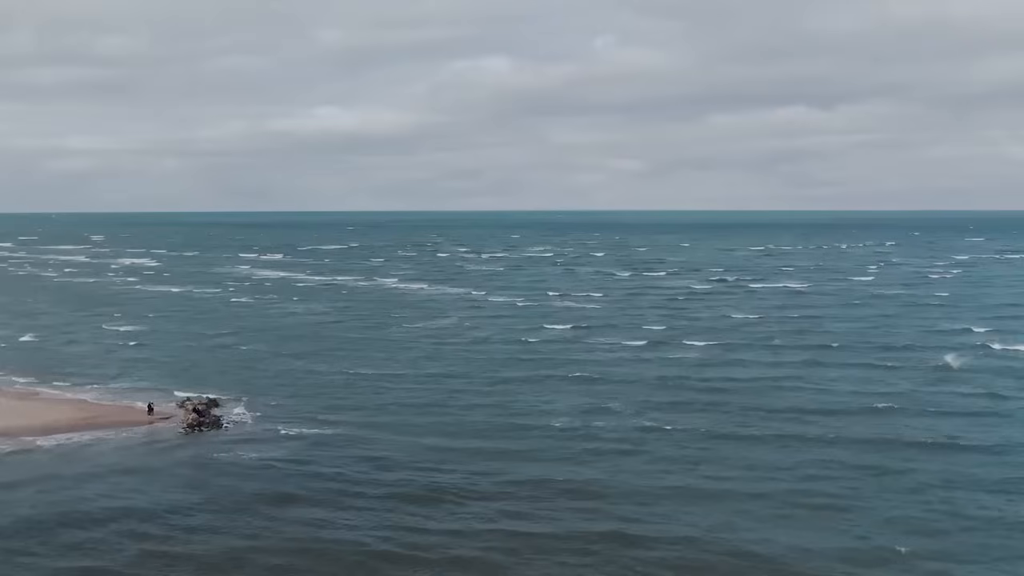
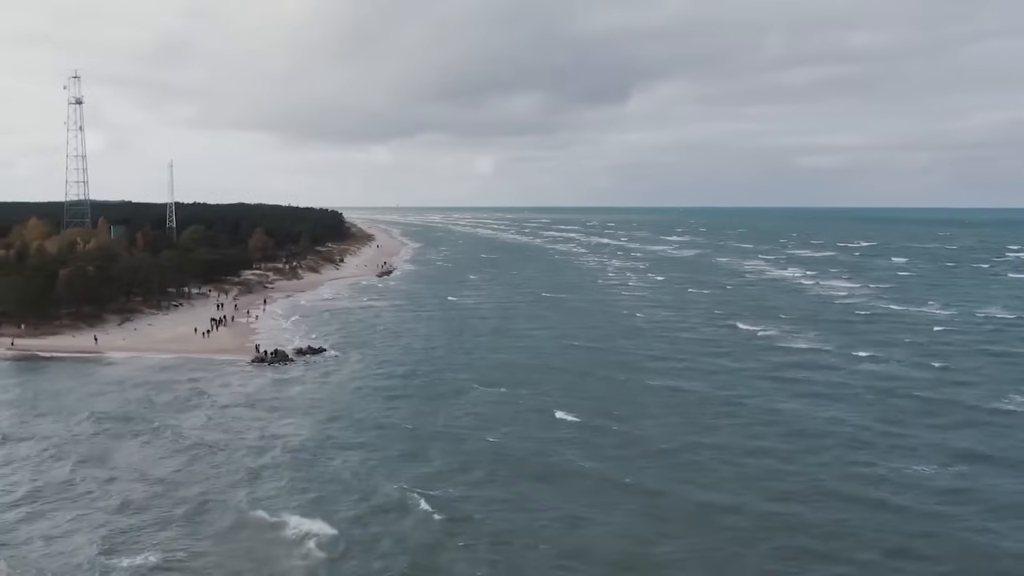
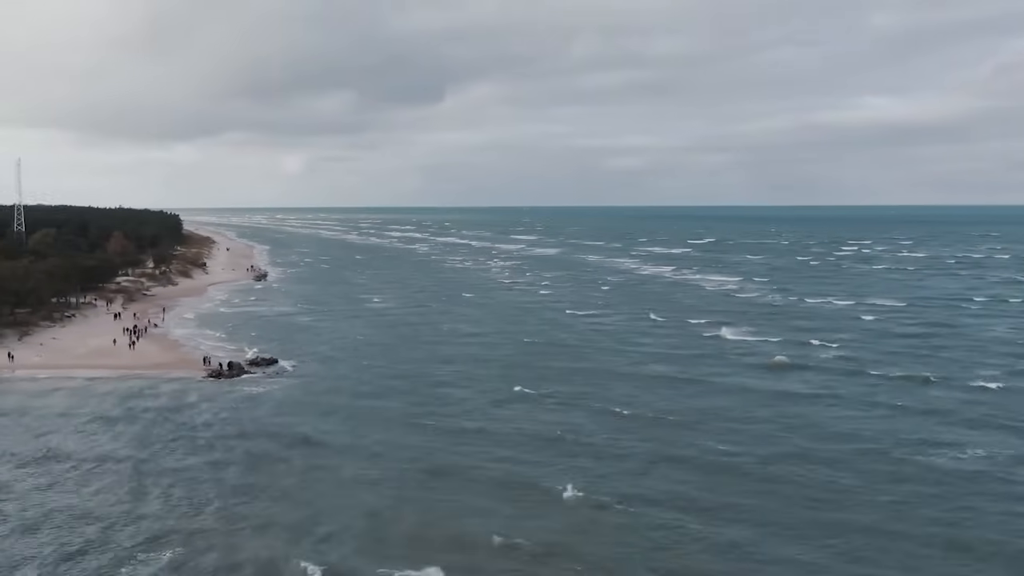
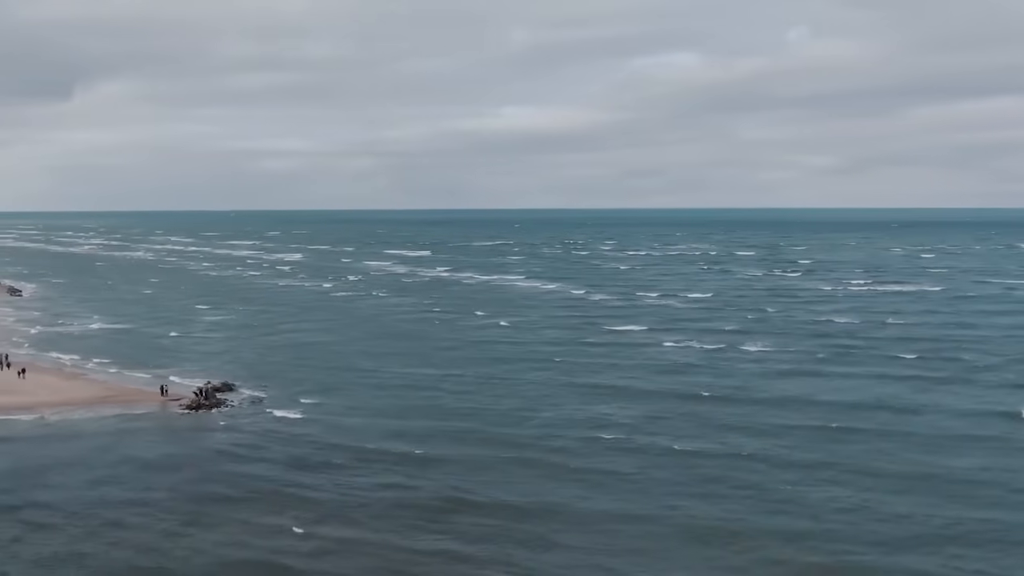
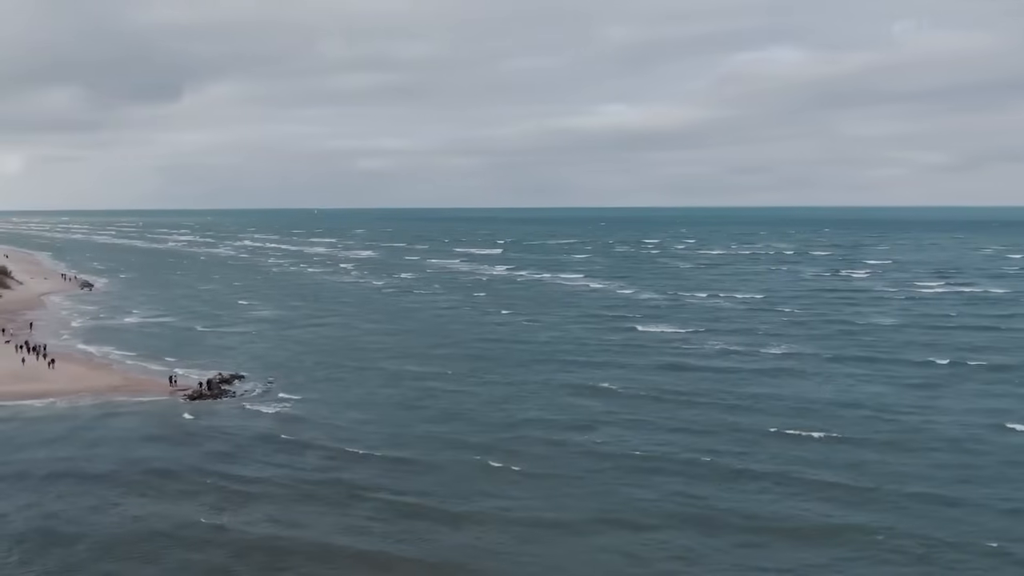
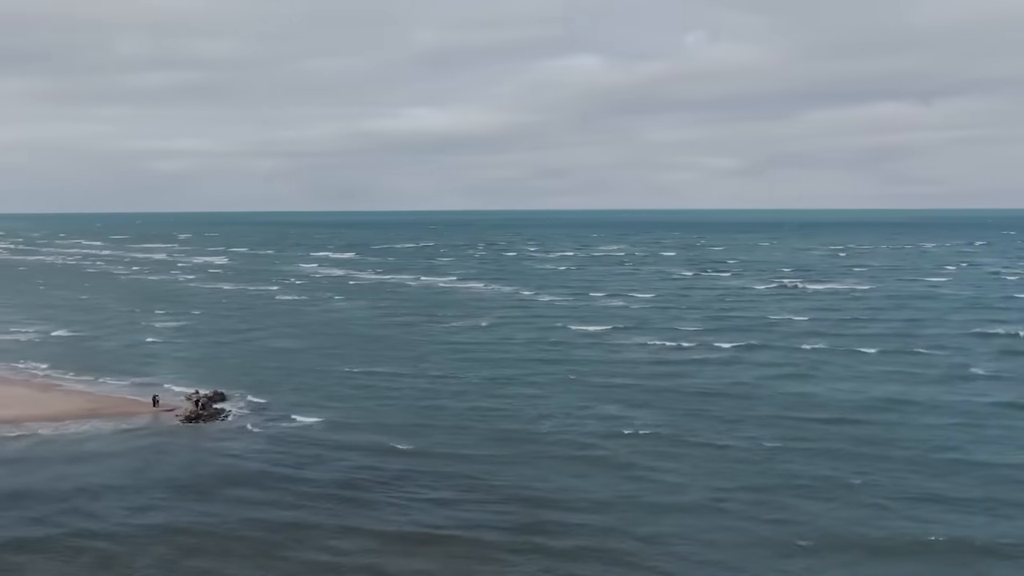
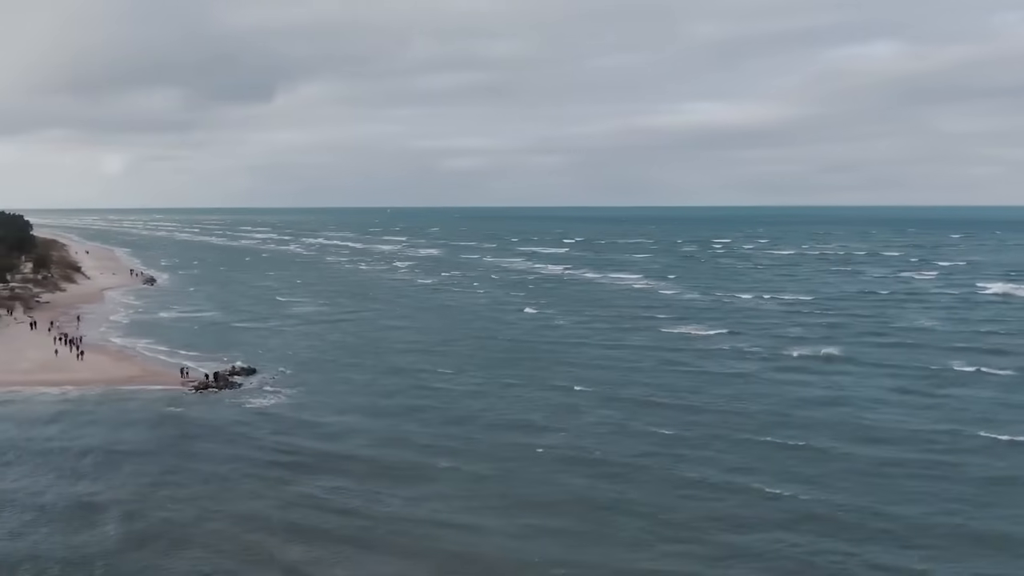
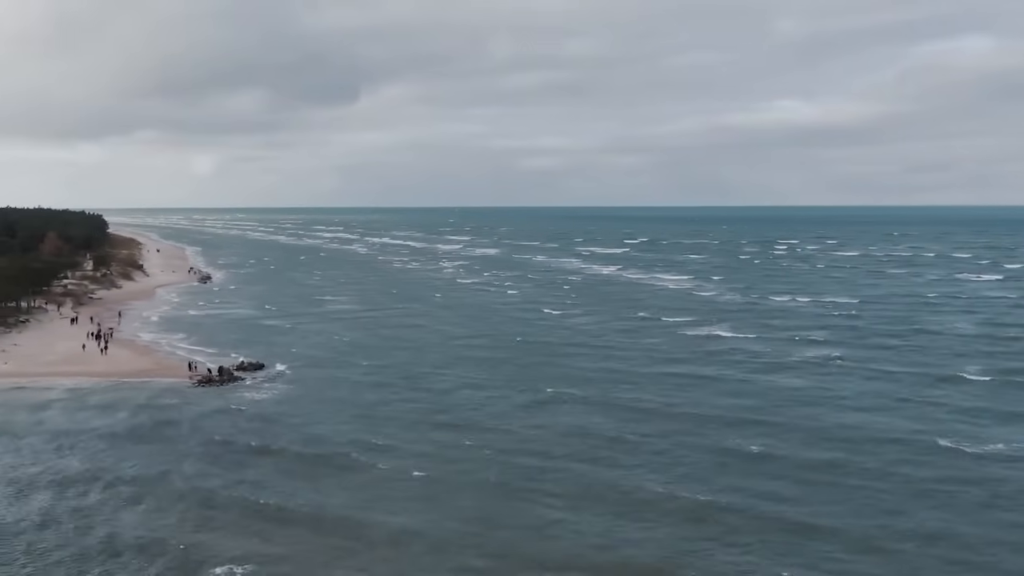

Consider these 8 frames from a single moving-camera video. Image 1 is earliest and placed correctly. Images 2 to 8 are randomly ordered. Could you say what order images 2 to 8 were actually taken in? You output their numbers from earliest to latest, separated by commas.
6, 4, 5, 7, 8, 3, 2
